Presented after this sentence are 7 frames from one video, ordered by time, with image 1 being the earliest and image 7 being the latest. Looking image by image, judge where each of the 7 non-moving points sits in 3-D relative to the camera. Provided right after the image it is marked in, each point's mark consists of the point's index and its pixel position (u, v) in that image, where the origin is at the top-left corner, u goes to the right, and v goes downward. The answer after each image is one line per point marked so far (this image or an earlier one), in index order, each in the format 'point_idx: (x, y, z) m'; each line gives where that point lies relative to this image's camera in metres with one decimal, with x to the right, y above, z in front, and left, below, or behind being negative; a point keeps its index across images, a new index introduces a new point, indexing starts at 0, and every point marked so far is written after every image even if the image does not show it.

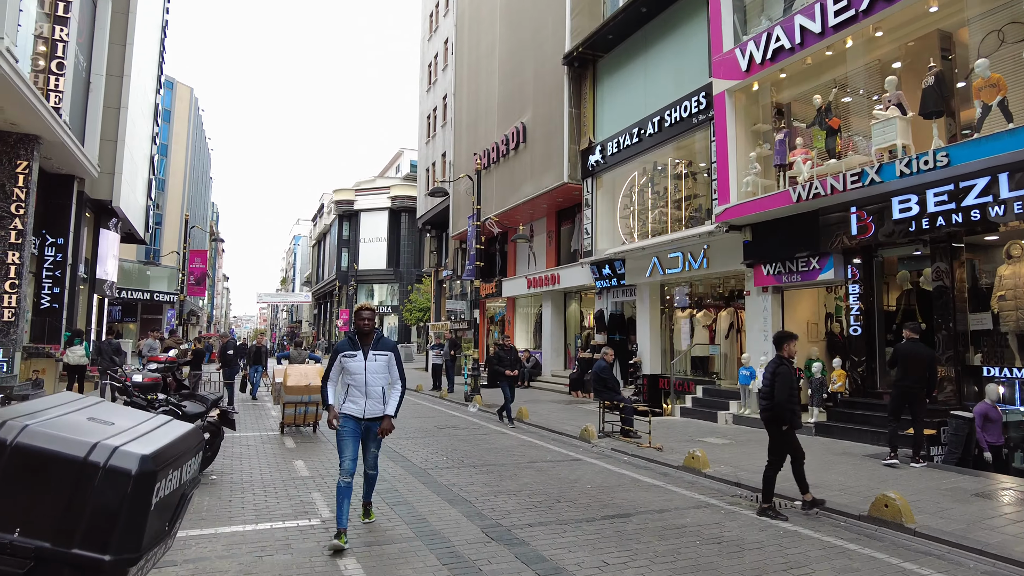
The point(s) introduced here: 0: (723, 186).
0: (+4.0, +1.9, +12.4) m
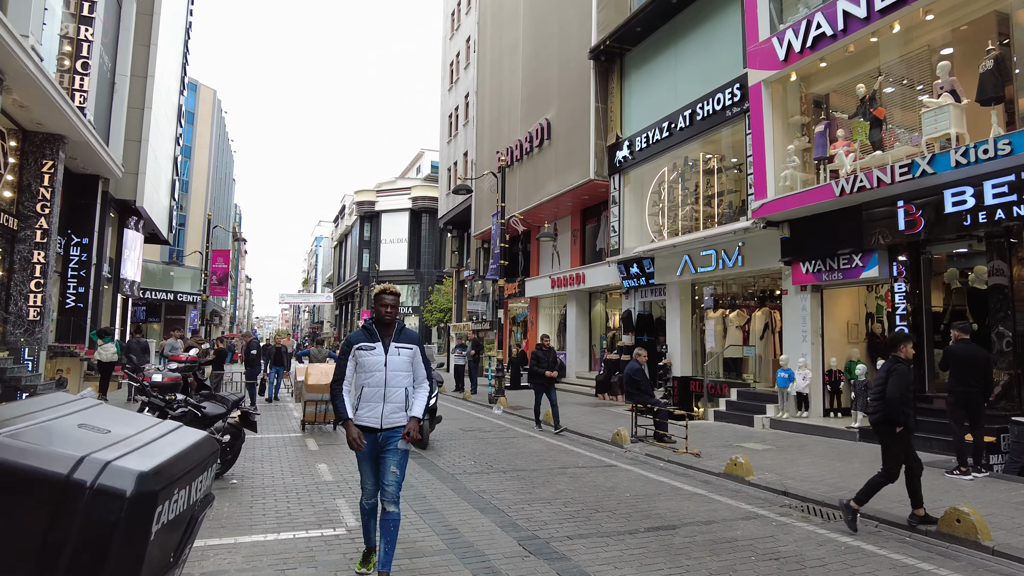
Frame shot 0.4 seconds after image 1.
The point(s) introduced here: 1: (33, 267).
0: (+4.5, +2.0, +11.9) m
1: (-13.0, +0.6, +17.8) m
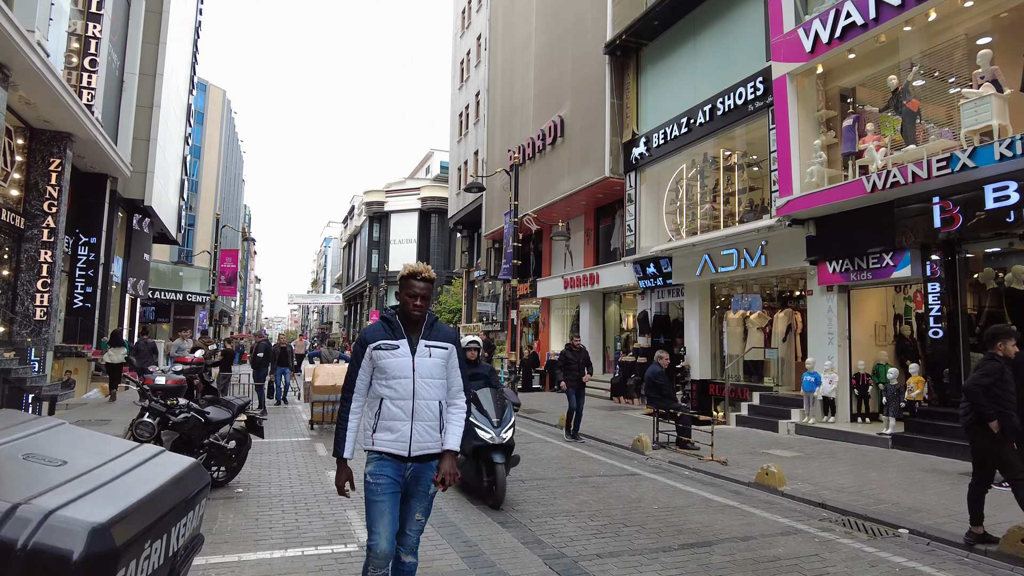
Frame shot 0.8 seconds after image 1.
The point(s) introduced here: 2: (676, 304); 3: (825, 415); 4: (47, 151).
0: (+4.8, +1.9, +11.5) m
1: (-12.6, +0.6, +17.6) m
2: (+4.0, -0.4, +15.8) m
3: (+5.2, -2.1, +11.0) m
4: (-12.7, +3.7, +17.9) m
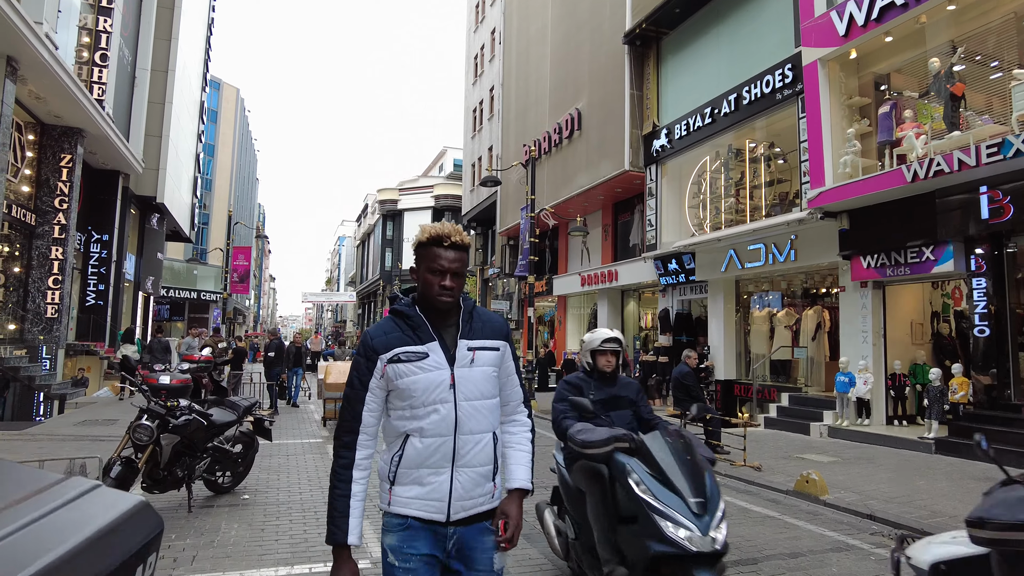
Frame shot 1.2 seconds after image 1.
0: (+5.1, +2.0, +11.0) m
1: (-12.2, +0.7, +17.4) m
2: (+4.4, -0.3, +15.3) m
3: (+5.5, -2.1, +10.4) m
4: (-12.3, +3.8, +17.7) m
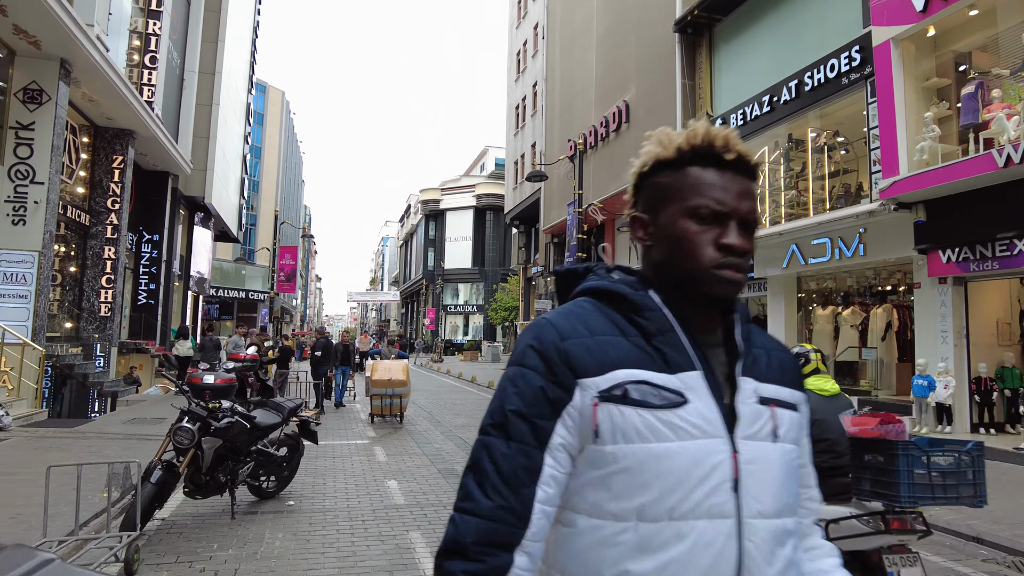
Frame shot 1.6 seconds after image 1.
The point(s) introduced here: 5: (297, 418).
0: (+5.9, +2.1, +10.2) m
1: (-11.0, +0.7, +17.7) m
2: (+5.4, -0.2, +14.6) m
3: (+6.3, -2.0, +9.7) m
4: (-11.0, +3.8, +18.0) m
5: (-2.1, -1.3, +6.4) m
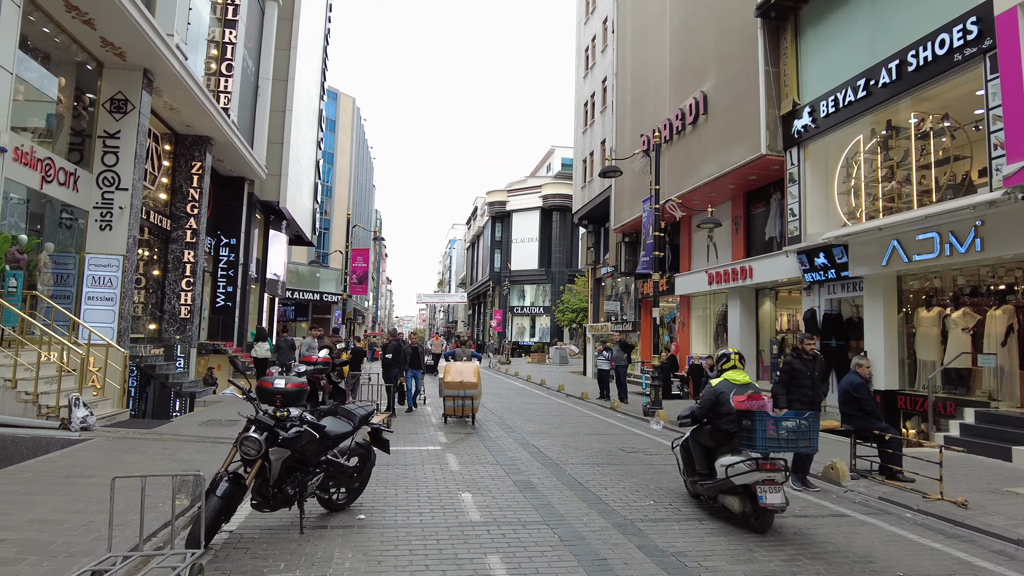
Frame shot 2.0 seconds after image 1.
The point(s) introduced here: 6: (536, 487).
0: (+6.9, +2.1, +9.1) m
1: (-9.1, +0.6, +18.2) m
2: (+6.9, -0.2, +13.5) m
3: (+7.3, -2.0, +8.5) m
4: (-9.1, +3.7, +18.6) m
5: (-1.3, -1.3, +6.1) m
6: (+0.3, -2.1, +6.9) m
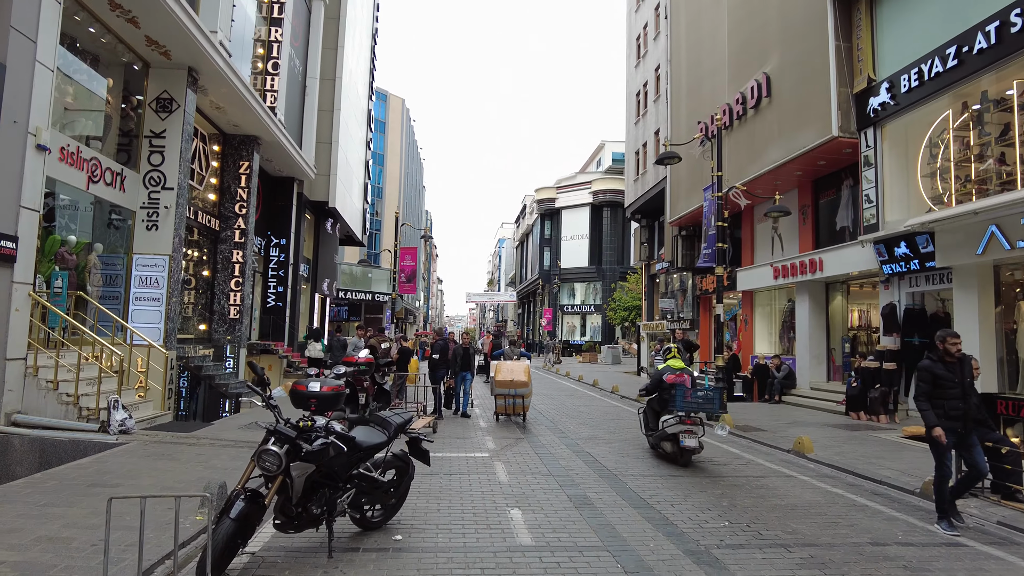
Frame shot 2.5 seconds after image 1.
0: (+7.6, +2.2, +7.9) m
1: (-7.7, +0.6, +18.2) m
2: (+7.9, -0.1, +12.3) m
3: (+7.9, -1.8, +7.3) m
4: (-7.7, +3.7, +18.5) m
5: (-0.9, -1.2, +5.5) m
6: (+0.8, -2.0, +6.2) m
